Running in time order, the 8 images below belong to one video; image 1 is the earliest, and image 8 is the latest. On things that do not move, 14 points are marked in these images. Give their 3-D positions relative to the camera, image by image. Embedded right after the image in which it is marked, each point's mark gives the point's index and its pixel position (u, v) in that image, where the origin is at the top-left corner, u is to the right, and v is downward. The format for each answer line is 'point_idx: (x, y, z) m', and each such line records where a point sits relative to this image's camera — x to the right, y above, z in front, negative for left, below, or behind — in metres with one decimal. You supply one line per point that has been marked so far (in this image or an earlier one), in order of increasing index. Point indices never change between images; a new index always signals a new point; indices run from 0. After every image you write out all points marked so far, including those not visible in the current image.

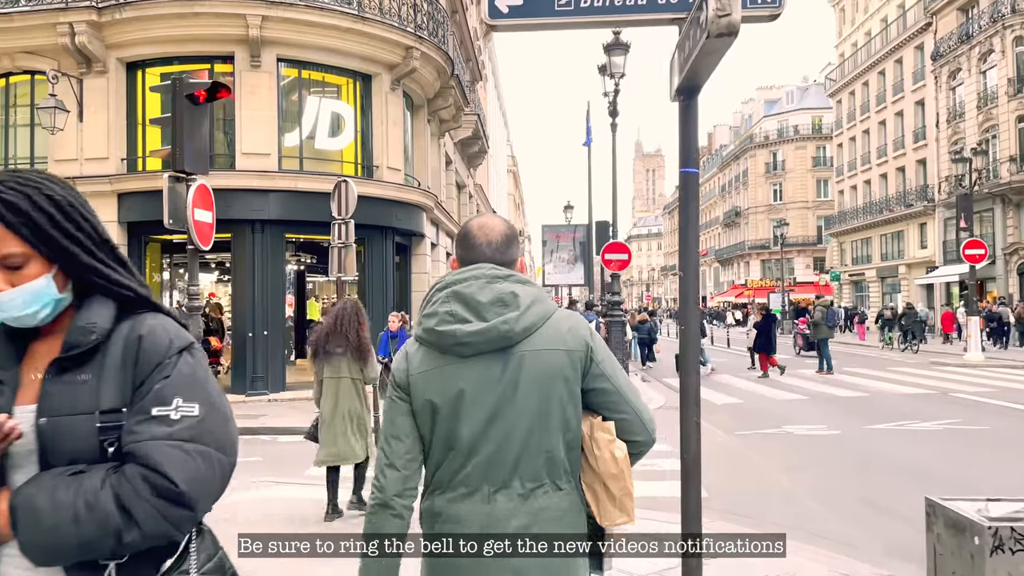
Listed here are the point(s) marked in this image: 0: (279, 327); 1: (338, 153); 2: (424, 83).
0: (-4.3, -0.7, +15.0) m
1: (-3.4, +2.7, +15.9) m
2: (-1.9, +4.5, +17.5) m
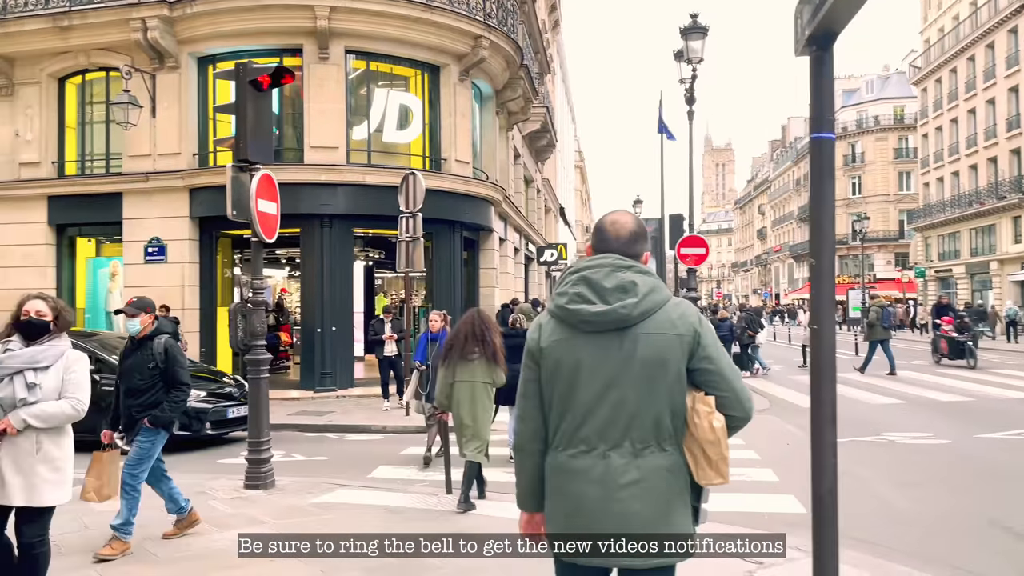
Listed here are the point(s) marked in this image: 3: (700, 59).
0: (-3.0, -0.6, +14.8) m
1: (-2.0, +2.8, +15.6) m
2: (-0.4, +4.6, +17.0) m
3: (+3.7, +4.5, +15.6) m
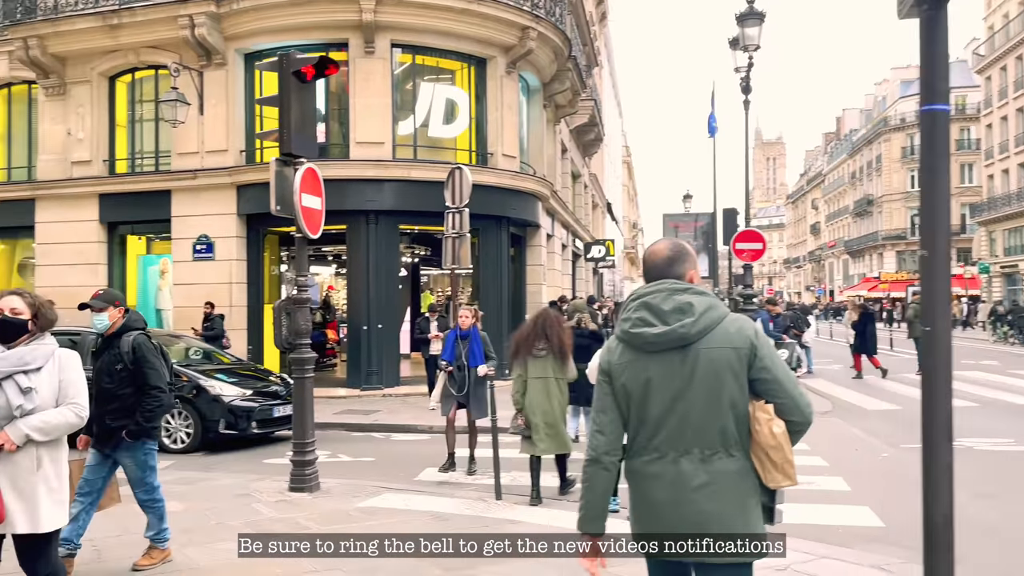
0: (-2.1, -0.6, +14.6) m
1: (-1.1, +2.8, +15.3) m
2: (+0.6, +4.7, +16.7) m
3: (+4.6, +4.5, +15.0) m
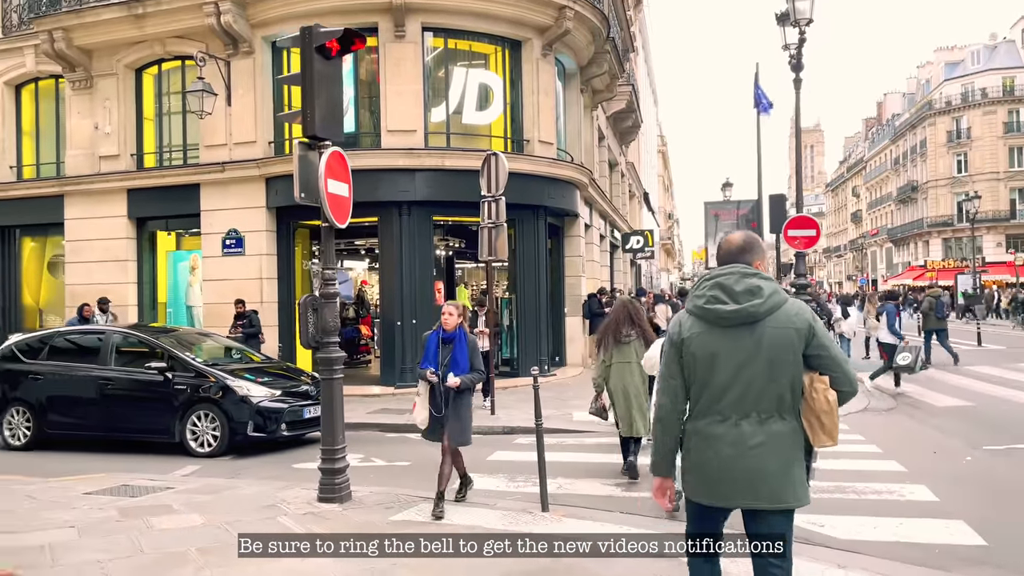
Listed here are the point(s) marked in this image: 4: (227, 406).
0: (-1.5, -0.5, +14.1) m
1: (-0.4, +3.0, +14.7) m
2: (+1.3, +4.8, +16.0) m
3: (+5.2, +4.7, +14.2) m
4: (-3.4, -1.4, +9.4) m
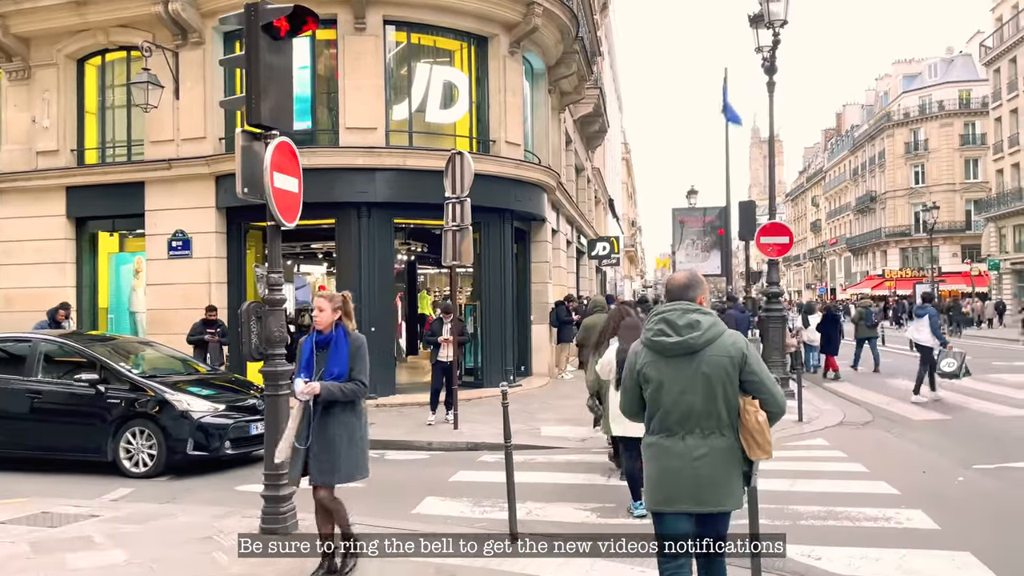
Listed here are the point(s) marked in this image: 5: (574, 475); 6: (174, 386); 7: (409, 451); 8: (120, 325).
0: (-2.1, -0.6, +13.4) m
1: (-1.1, +2.8, +14.1) m
2: (+0.7, +4.7, +15.4) m
3: (+4.7, +4.6, +13.8) m
4: (-3.7, -1.4, +8.6) m
5: (+0.7, -1.9, +8.3) m
6: (-3.8, -1.1, +8.9) m
7: (-1.2, -2.0, +9.9) m
8: (-7.4, -0.7, +15.1) m
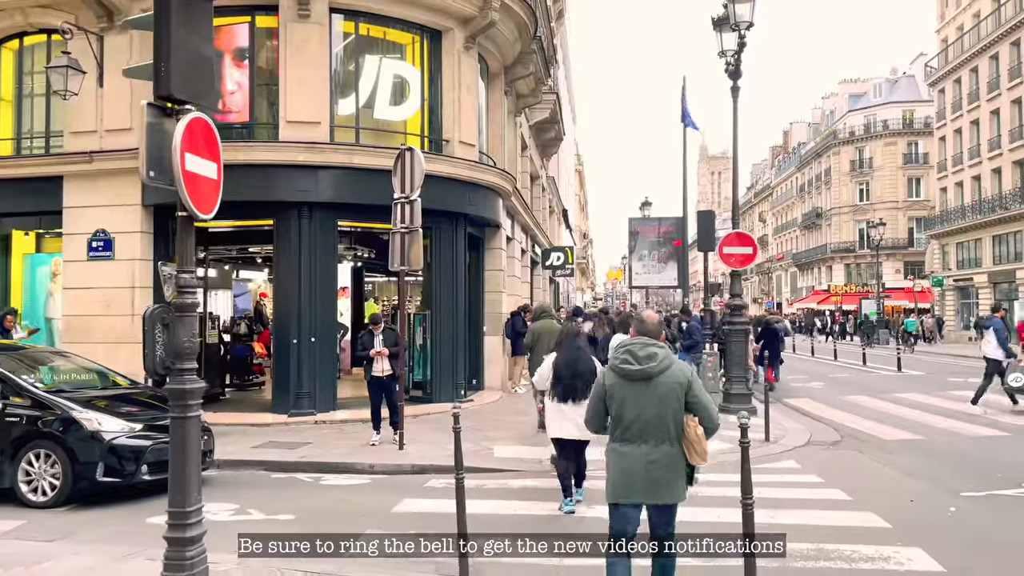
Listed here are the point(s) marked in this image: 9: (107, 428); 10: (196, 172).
0: (-2.8, -0.7, +12.4) m
1: (-1.8, +2.7, +13.2) m
2: (-0.2, +4.5, +14.7) m
3: (+3.9, +4.4, +13.3) m
4: (-4.2, -1.5, +7.5) m
5: (+0.2, -2.0, +7.5) m
6: (-4.3, -1.1, +7.9) m
7: (-1.8, -2.1, +8.9) m
8: (-8.2, -0.8, +13.8) m
9: (-3.9, -1.3, +7.7) m
10: (-2.1, +0.8, +5.2) m
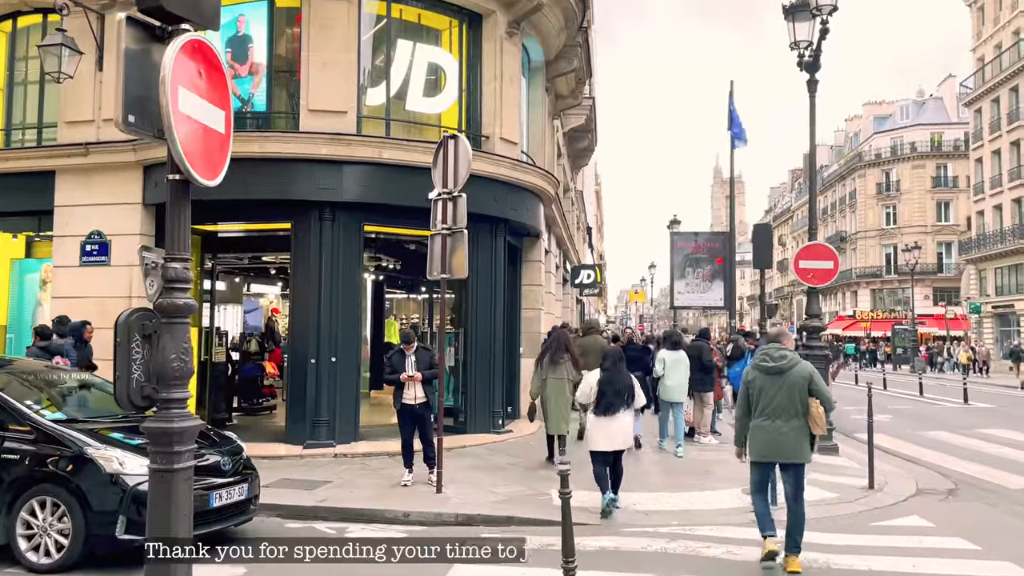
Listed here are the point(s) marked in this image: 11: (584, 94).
0: (-2.1, -0.9, +10.8) m
1: (-1.1, +2.5, +11.8) m
2: (+0.6, +4.2, +13.3) m
3: (+4.7, +4.1, +11.8) m
4: (-3.6, -1.5, +6.0) m
5: (+0.8, -2.1, +5.9) m
6: (-3.7, -1.2, +6.3) m
7: (-1.2, -2.2, +7.3) m
8: (-7.5, -0.9, +12.3) m
9: (-3.3, -1.4, +6.1) m
10: (-1.5, +0.8, +3.7) m
11: (+1.7, +4.6, +19.2) m
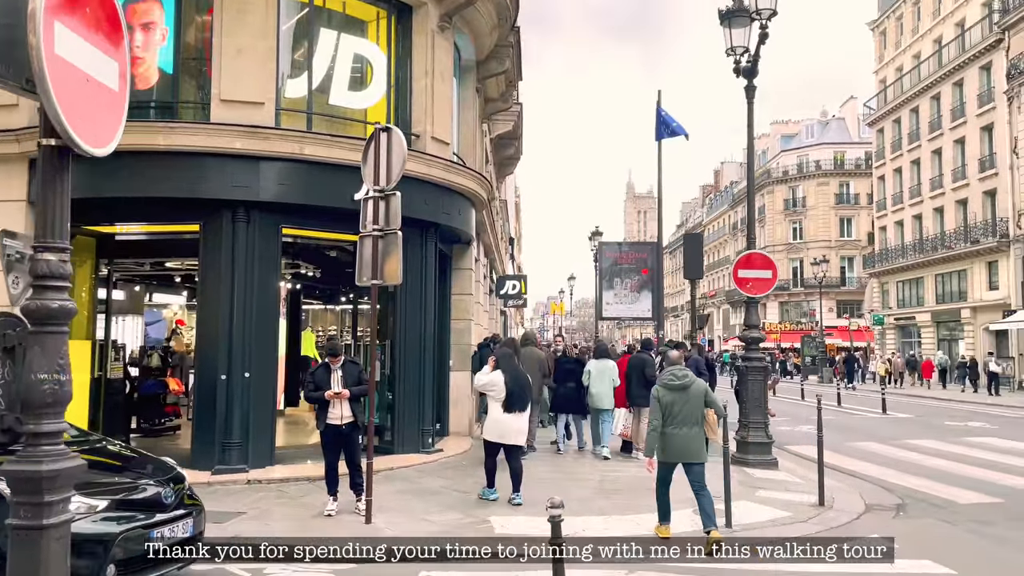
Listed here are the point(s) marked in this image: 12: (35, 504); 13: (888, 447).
0: (-3.0, -1.0, +9.9) m
1: (-2.0, +2.4, +10.9) m
2: (-0.5, +4.1, +12.6) m
3: (+3.7, +3.9, +11.6) m
4: (-3.9, -1.5, +4.9) m
5: (+0.4, -2.1, +5.2) m
6: (-4.0, -1.2, +5.2) m
7: (-1.7, -2.2, +6.5) m
8: (-8.5, -1.0, +10.7) m
9: (-3.7, -1.4, +5.0) m
10: (-1.5, +0.8, +2.9) m
11: (0.0, +4.4, +18.7) m
12: (-1.6, -0.7, +2.7) m
13: (+6.5, -2.7, +13.7) m
